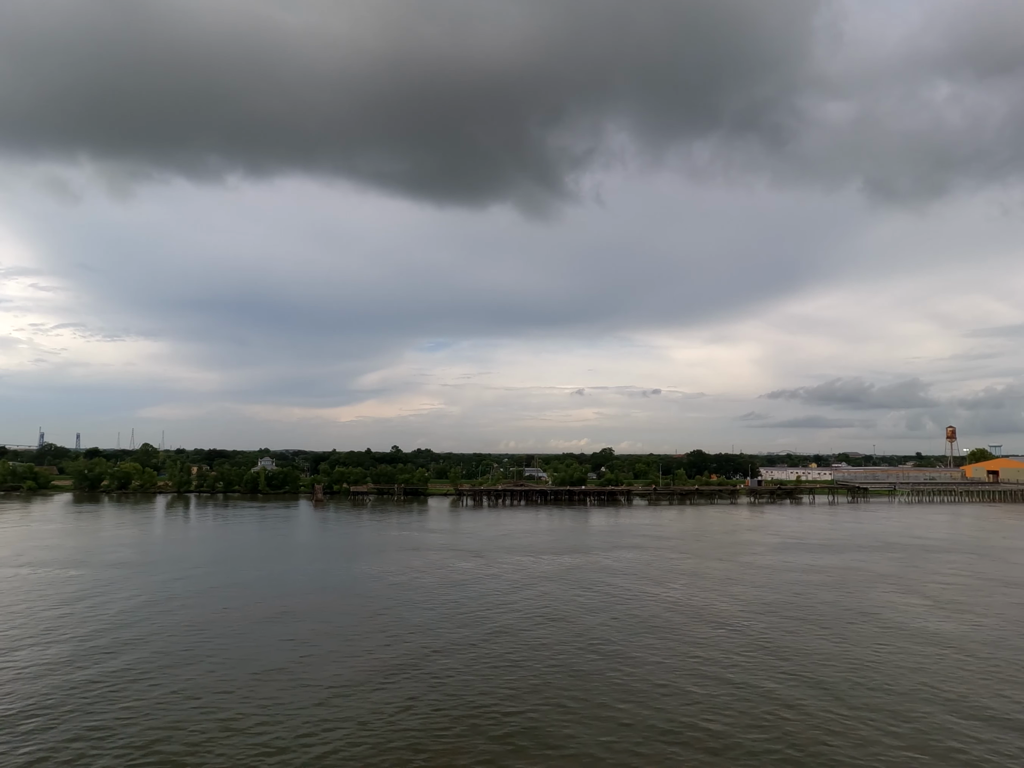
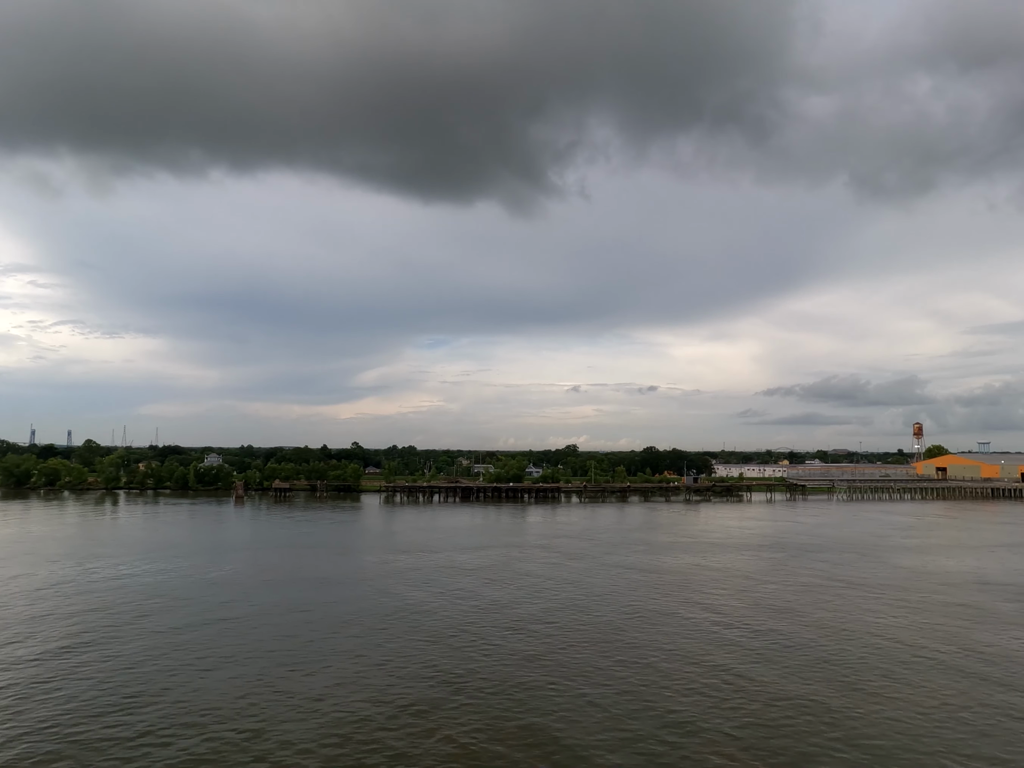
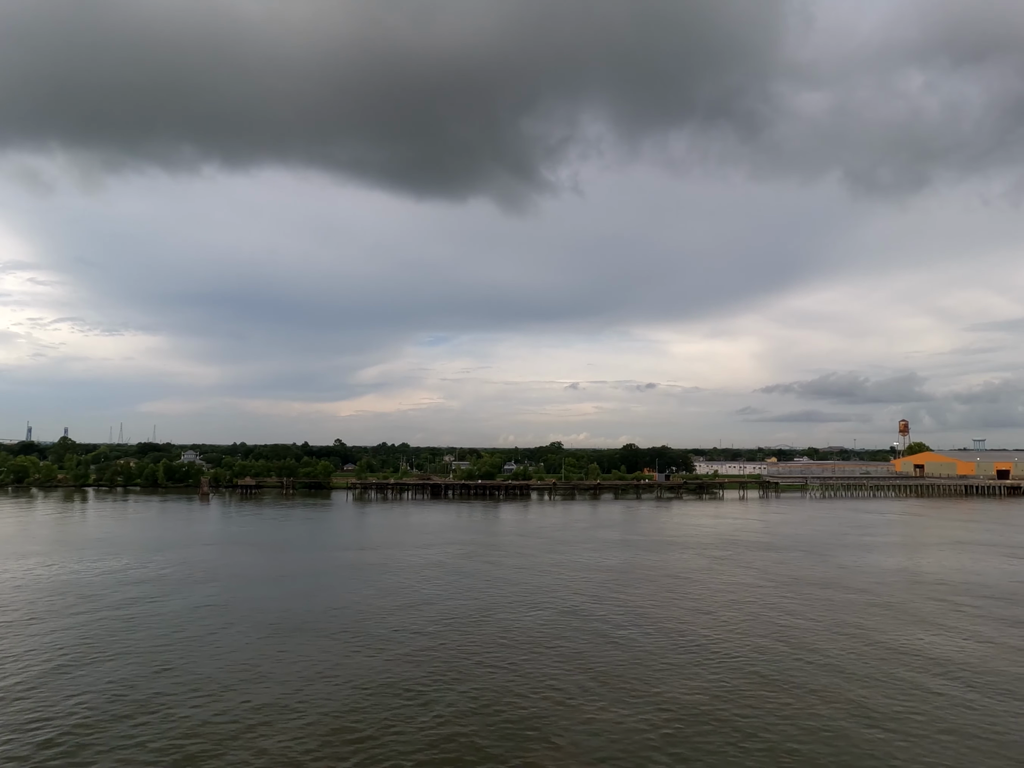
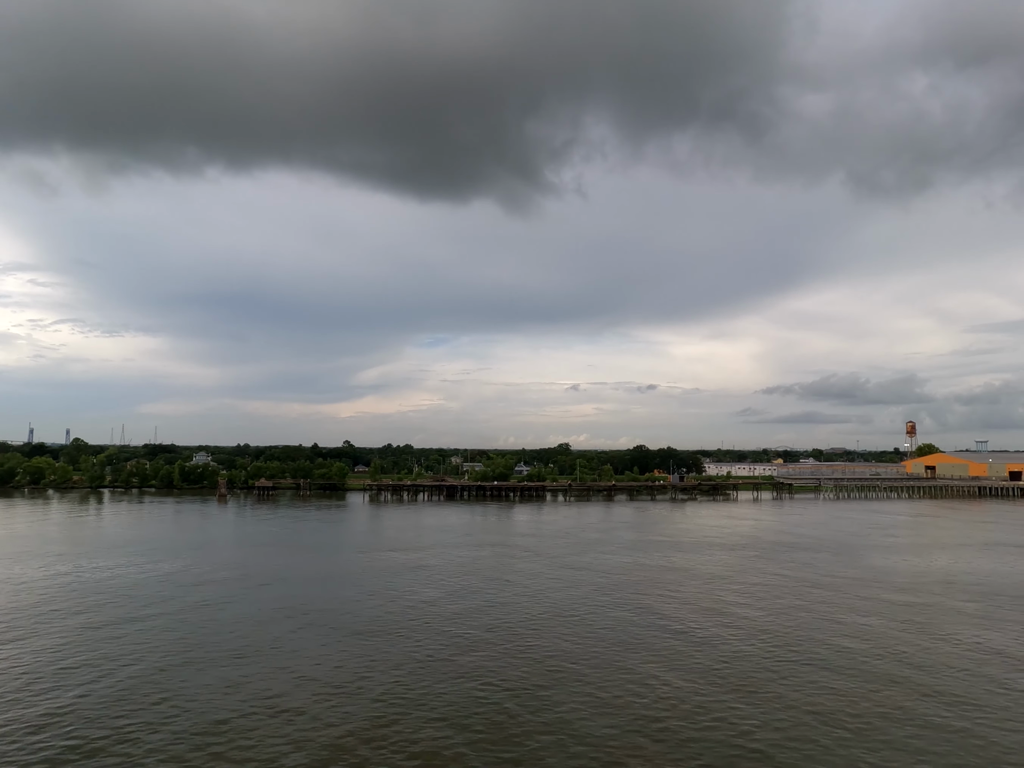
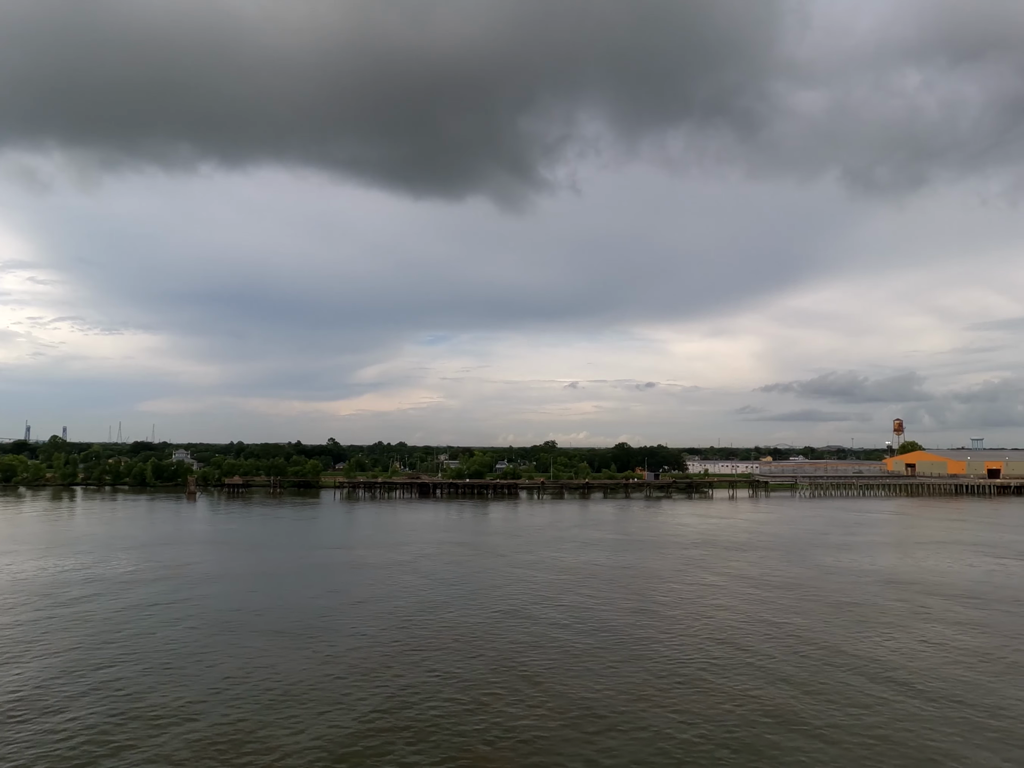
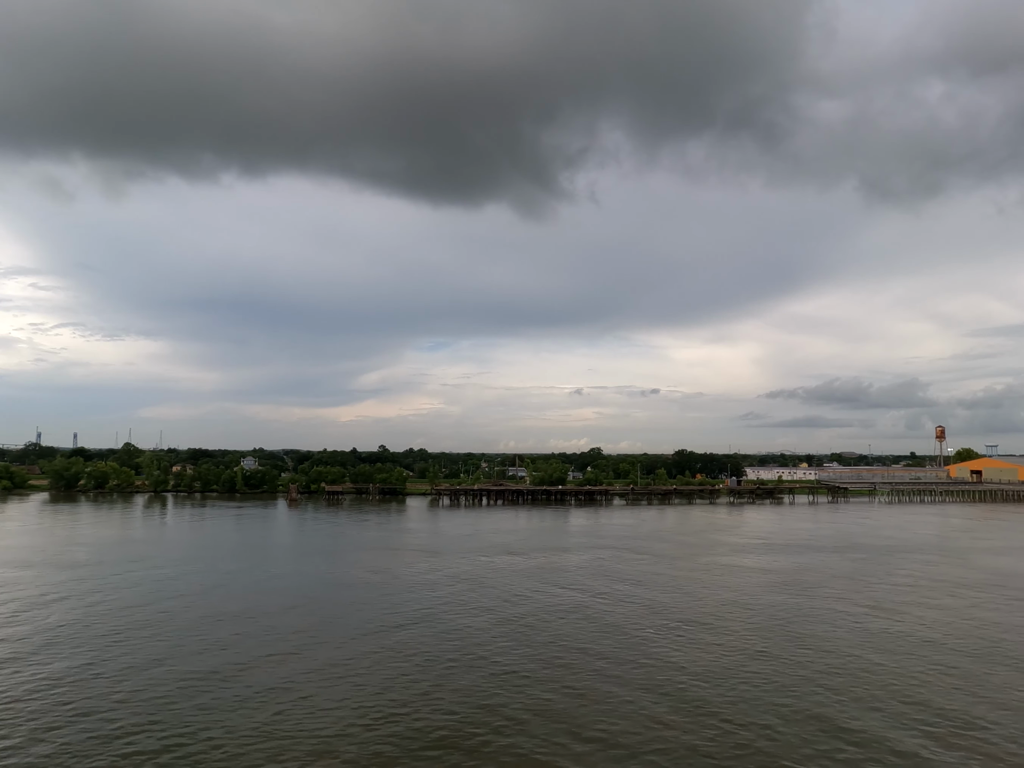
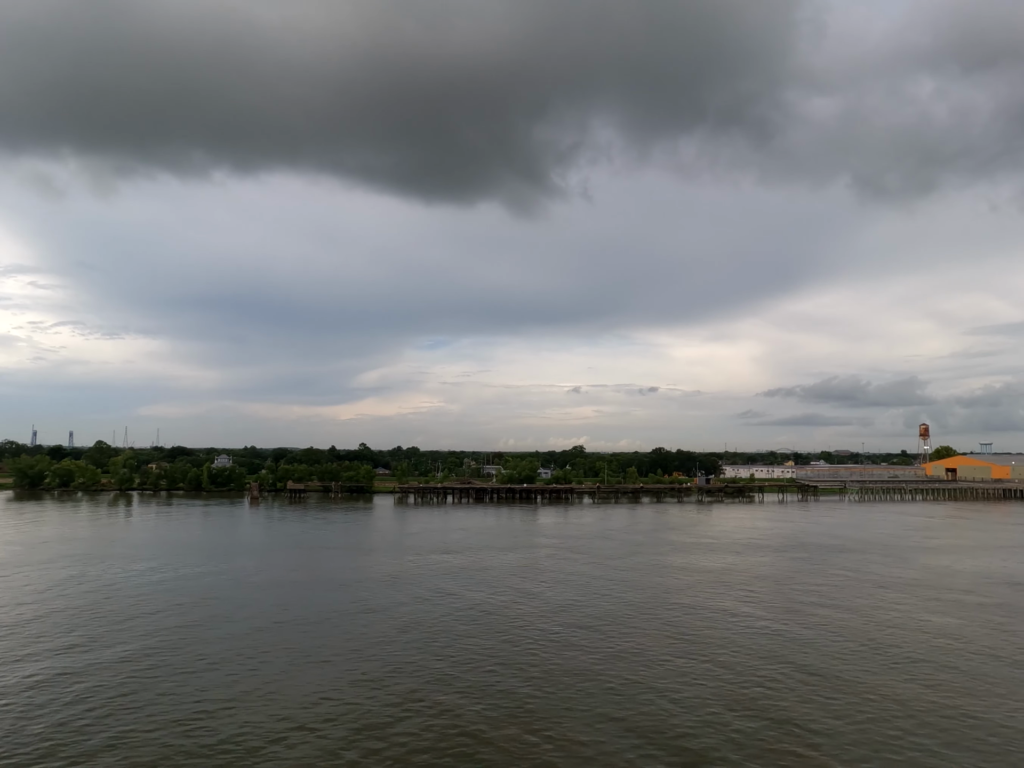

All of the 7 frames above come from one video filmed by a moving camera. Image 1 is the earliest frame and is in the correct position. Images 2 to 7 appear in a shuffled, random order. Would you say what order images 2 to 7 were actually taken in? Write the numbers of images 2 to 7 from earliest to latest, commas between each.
6, 7, 2, 4, 3, 5
